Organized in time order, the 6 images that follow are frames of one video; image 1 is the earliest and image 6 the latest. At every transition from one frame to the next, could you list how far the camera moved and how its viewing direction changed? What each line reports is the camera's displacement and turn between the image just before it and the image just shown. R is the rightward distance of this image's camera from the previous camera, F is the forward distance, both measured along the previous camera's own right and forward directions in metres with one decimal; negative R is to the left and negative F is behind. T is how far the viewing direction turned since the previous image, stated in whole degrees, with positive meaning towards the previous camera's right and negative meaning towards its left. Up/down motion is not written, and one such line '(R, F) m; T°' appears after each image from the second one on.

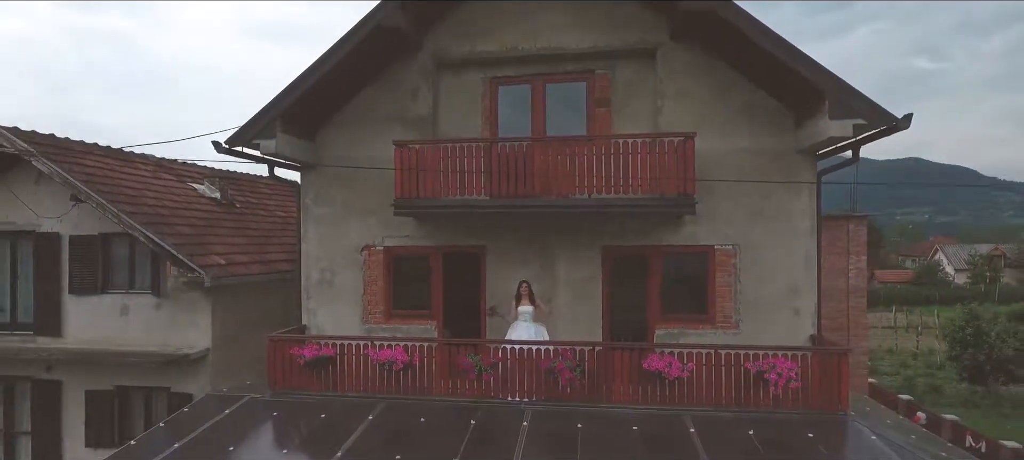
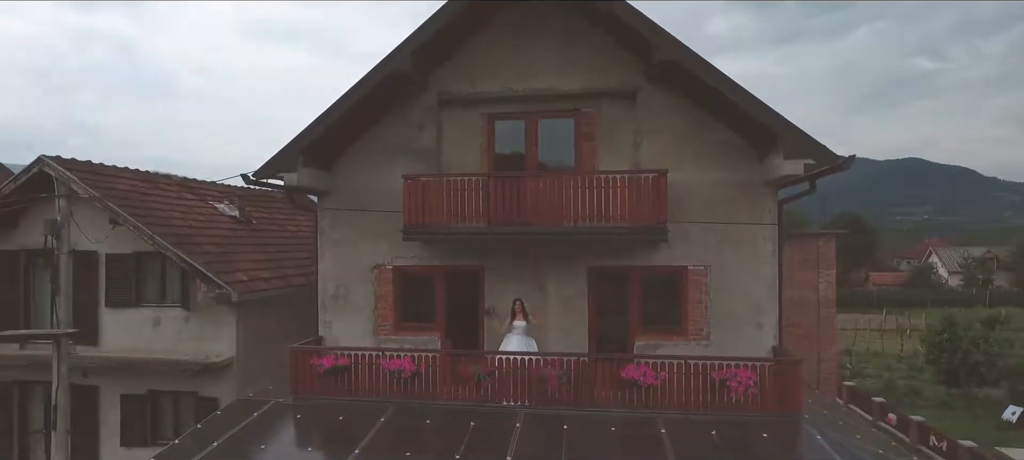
(+0.1, -1.1) m; 0°
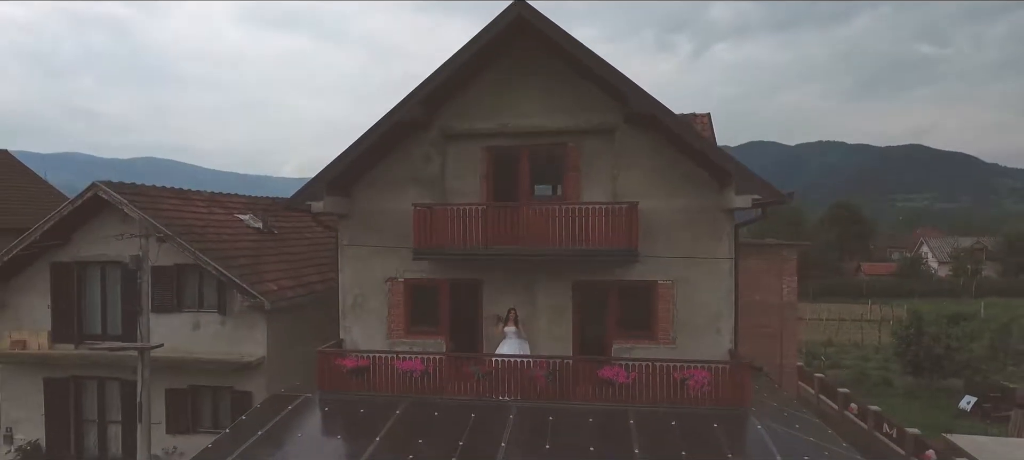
(+0.1, -1.6) m; 0°
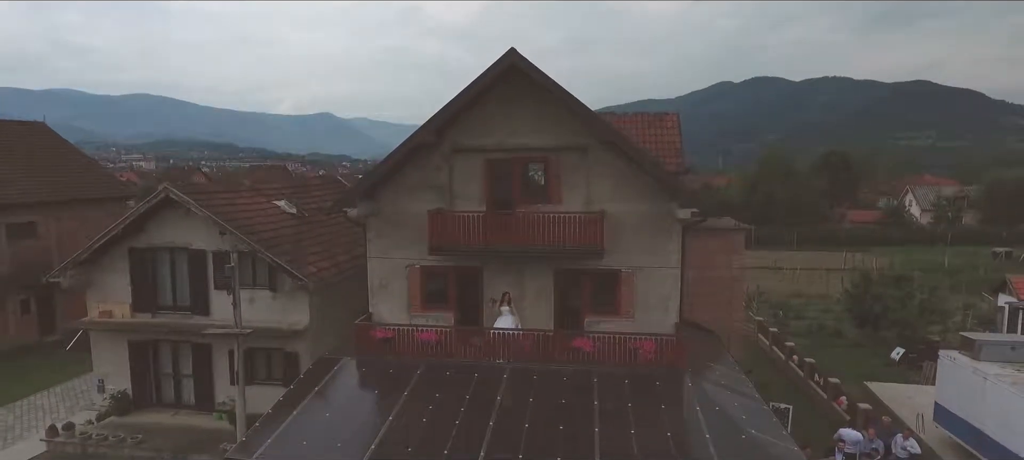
(+0.1, -2.8) m; 0°
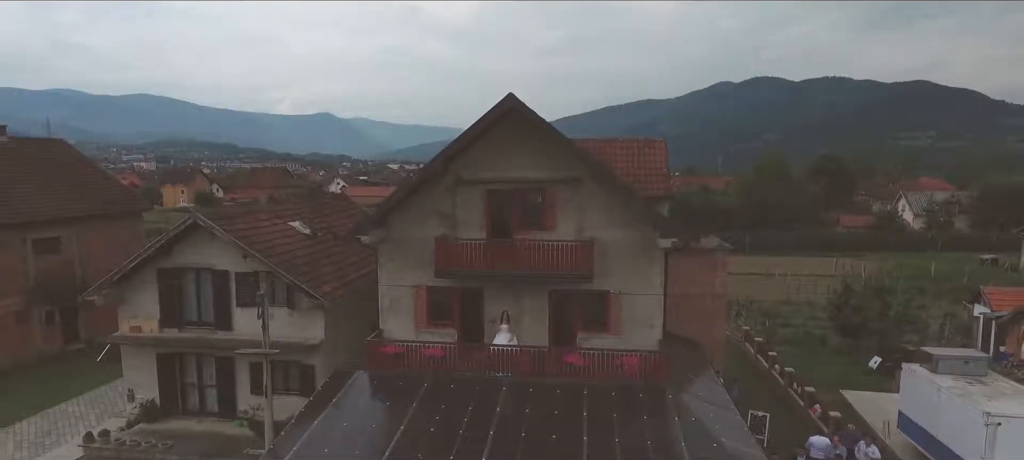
(0.0, -1.4) m; 0°
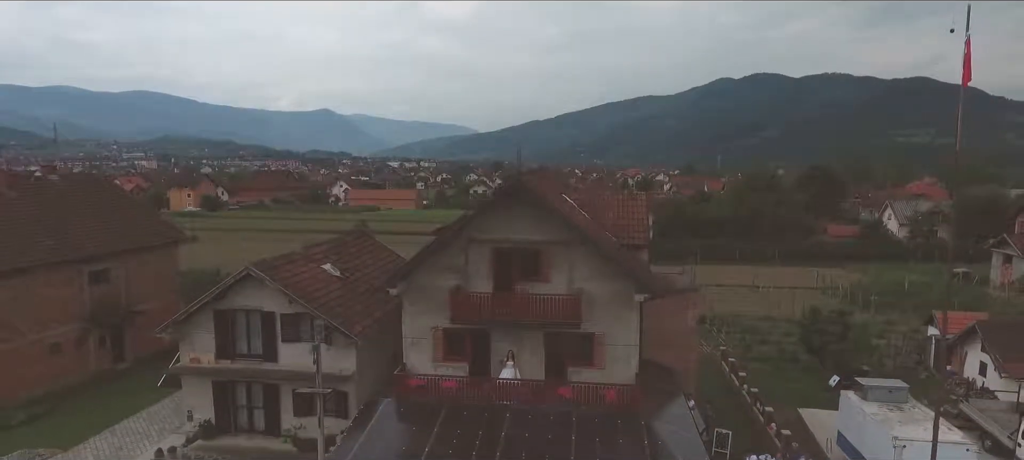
(-0.1, -3.2) m; 0°
